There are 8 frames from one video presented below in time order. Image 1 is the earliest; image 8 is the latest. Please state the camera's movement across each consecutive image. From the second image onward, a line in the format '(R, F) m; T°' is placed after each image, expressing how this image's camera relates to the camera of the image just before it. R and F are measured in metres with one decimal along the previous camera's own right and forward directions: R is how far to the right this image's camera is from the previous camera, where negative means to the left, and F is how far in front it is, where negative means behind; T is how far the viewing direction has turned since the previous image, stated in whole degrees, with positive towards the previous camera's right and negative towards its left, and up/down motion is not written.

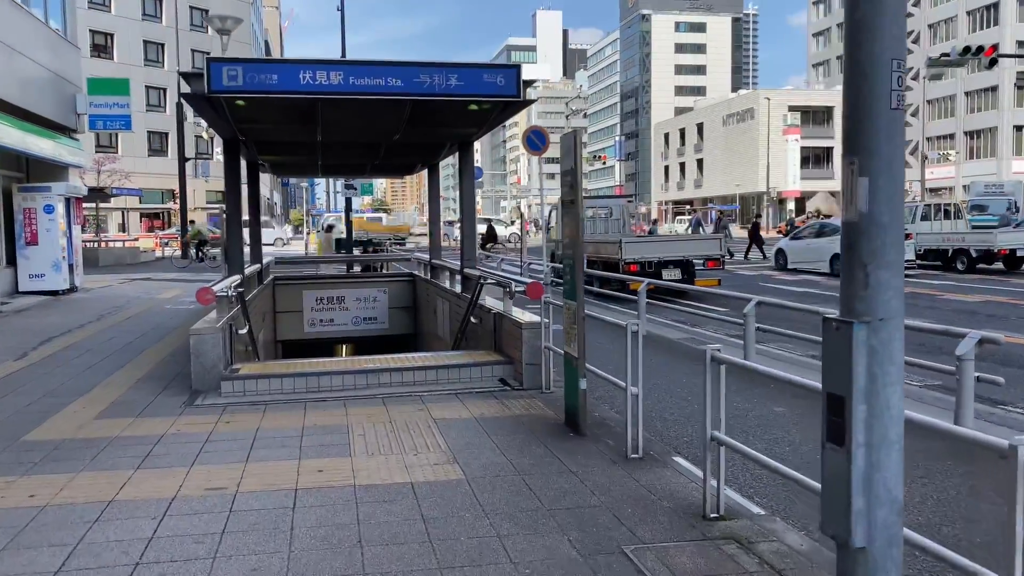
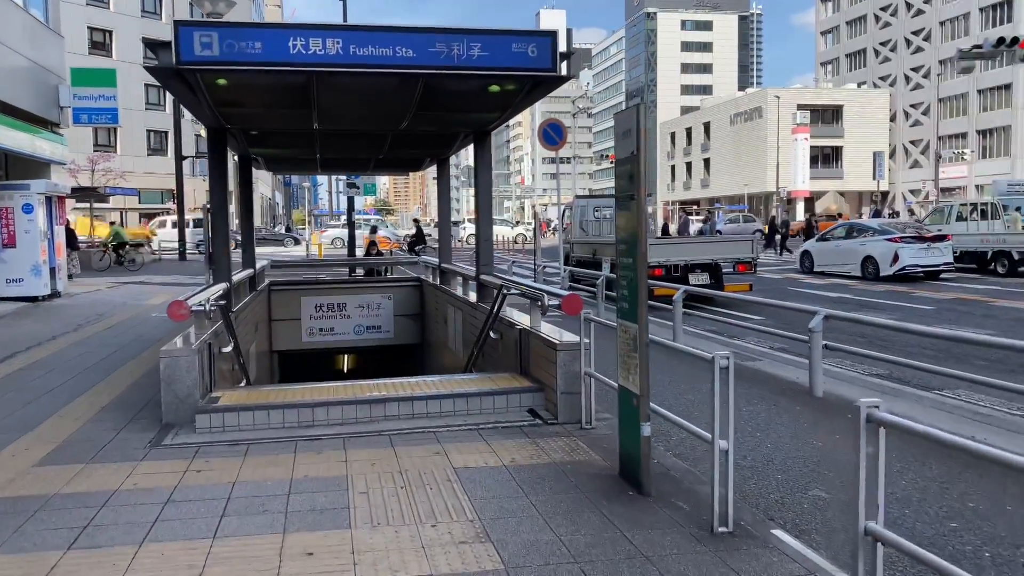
(-0.2, +1.1) m; 0°
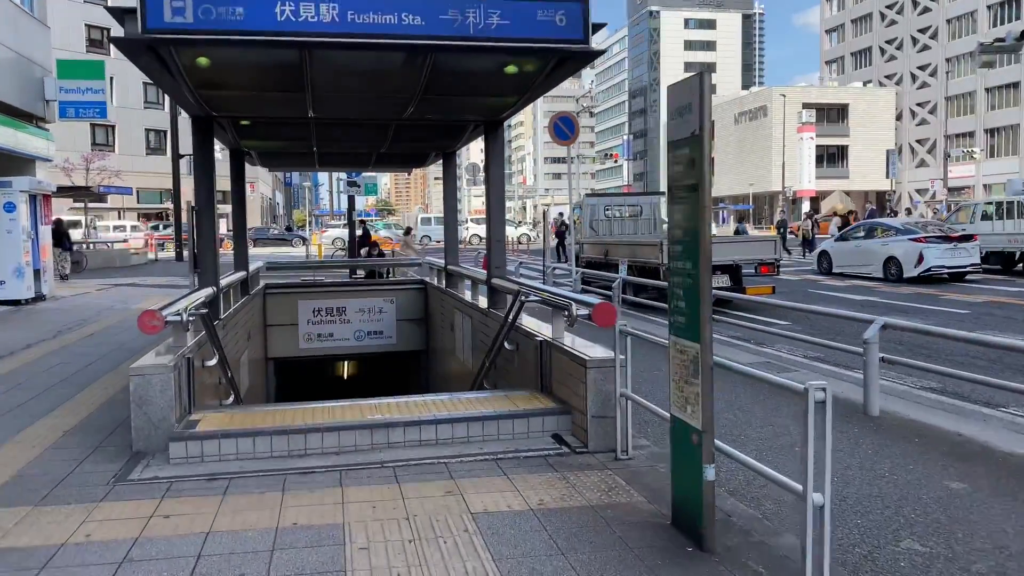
(-0.1, +0.7) m; 0°
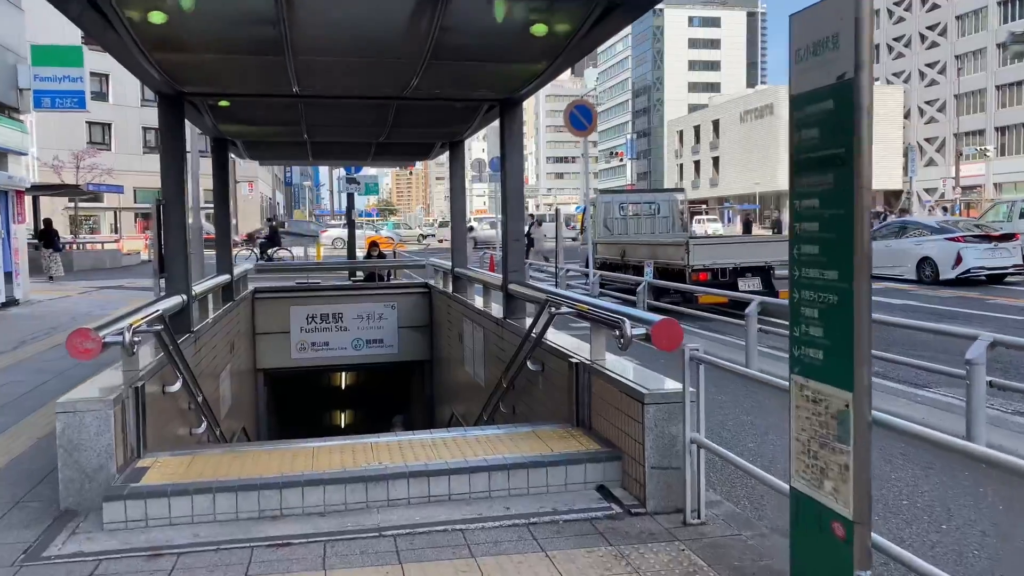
(-0.2, +1.1) m; 0°
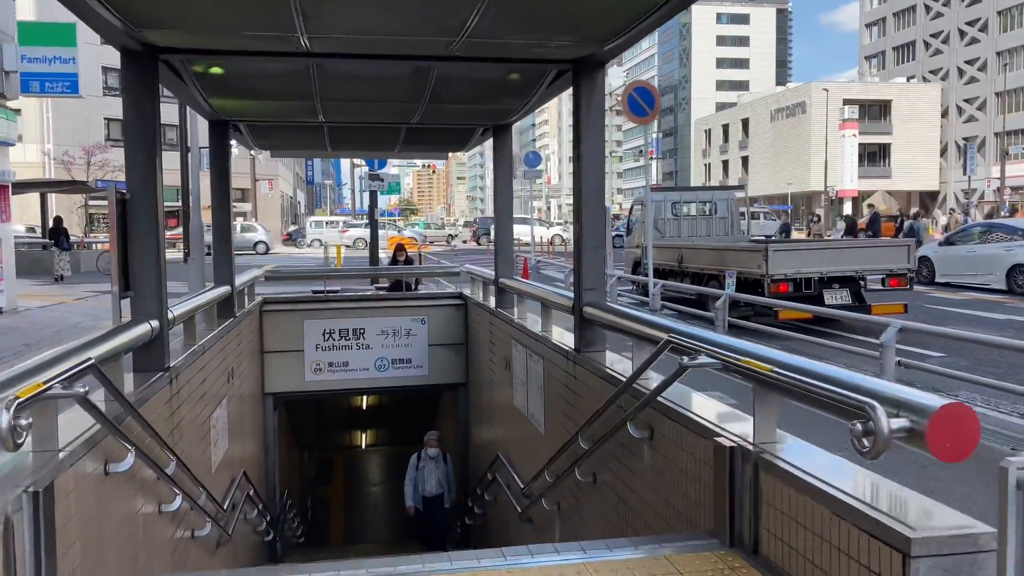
(-0.3, +1.6) m; -1°
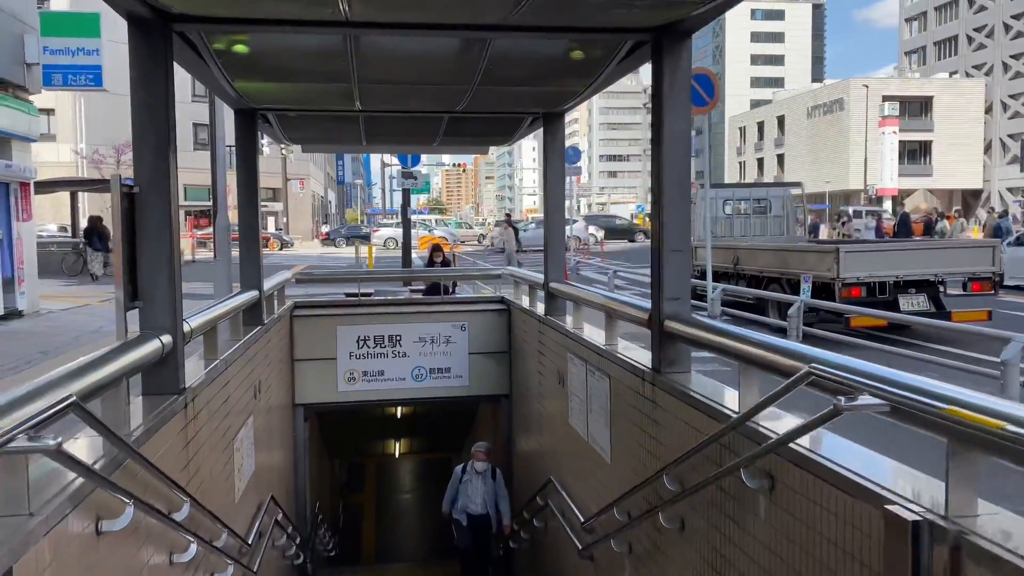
(-0.2, +0.7) m; -2°
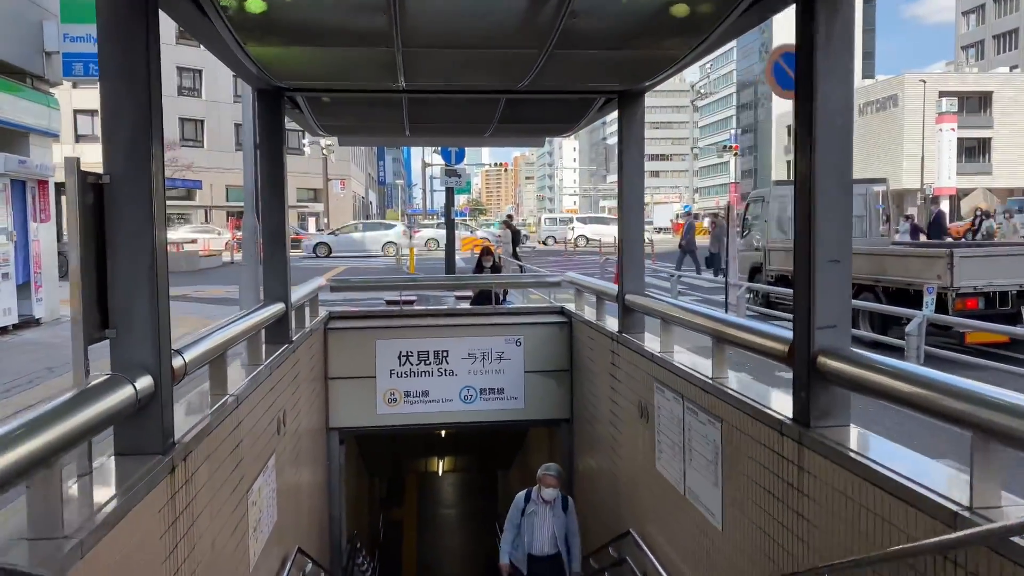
(-0.2, +1.1) m; -3°
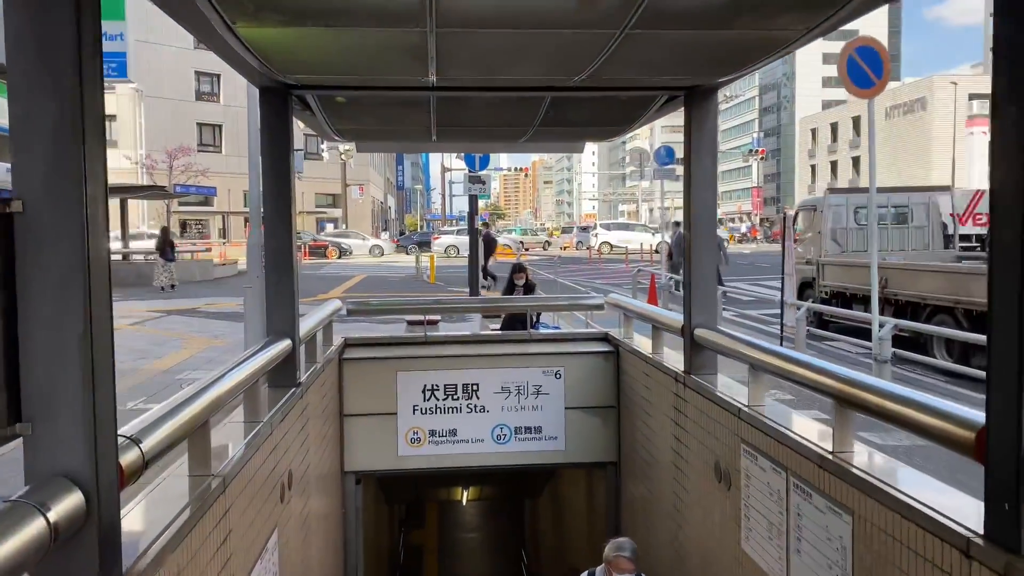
(-0.2, +0.9) m; -1°
